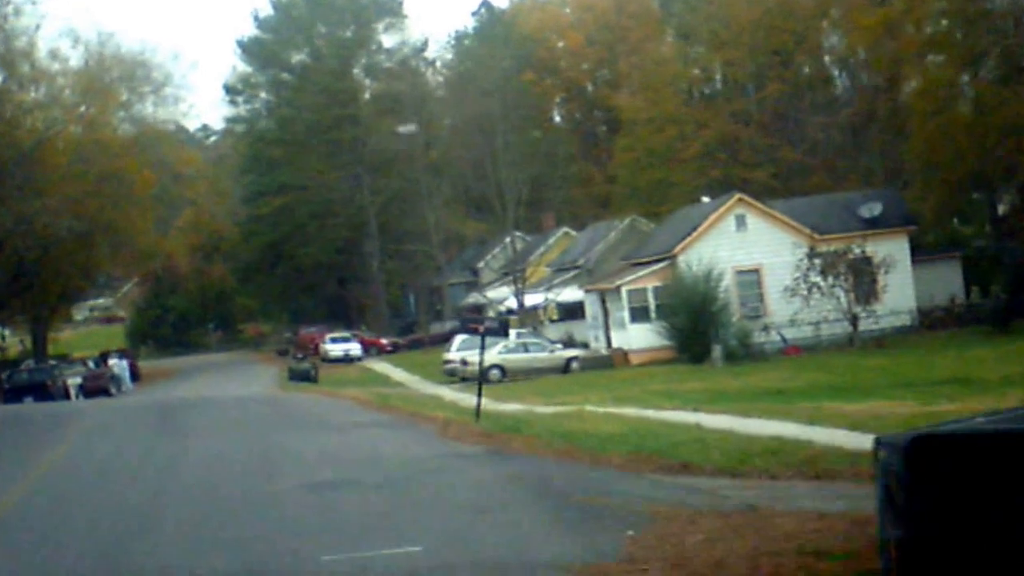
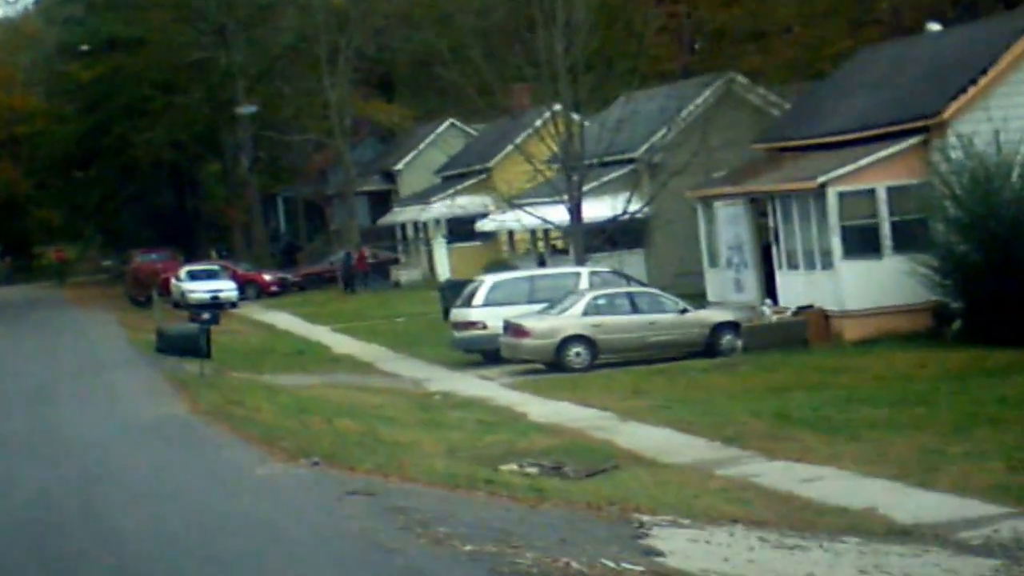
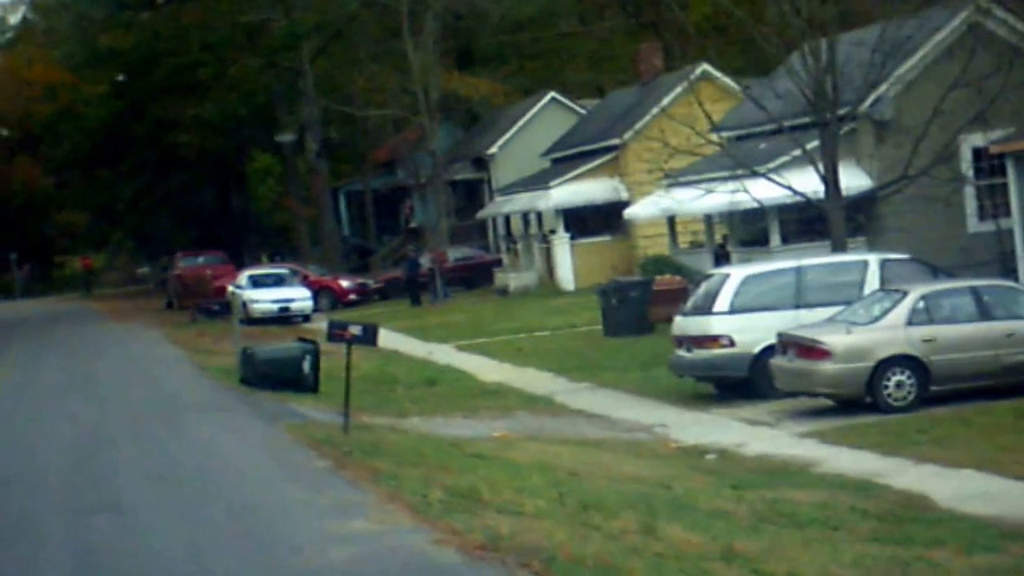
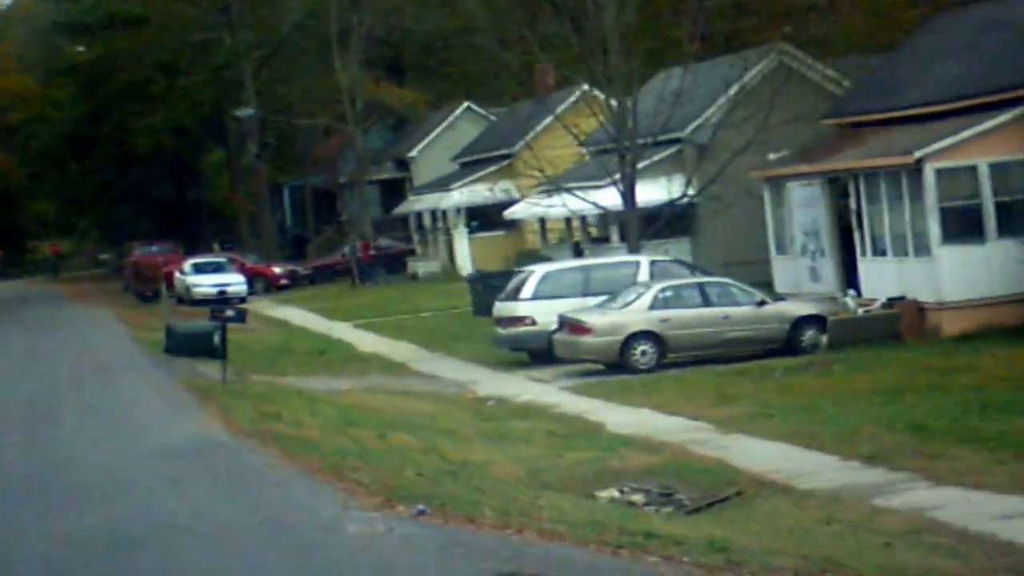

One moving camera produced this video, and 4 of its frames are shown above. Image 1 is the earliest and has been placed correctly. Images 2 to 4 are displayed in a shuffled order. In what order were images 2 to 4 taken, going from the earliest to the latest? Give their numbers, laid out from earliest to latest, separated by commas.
2, 4, 3
